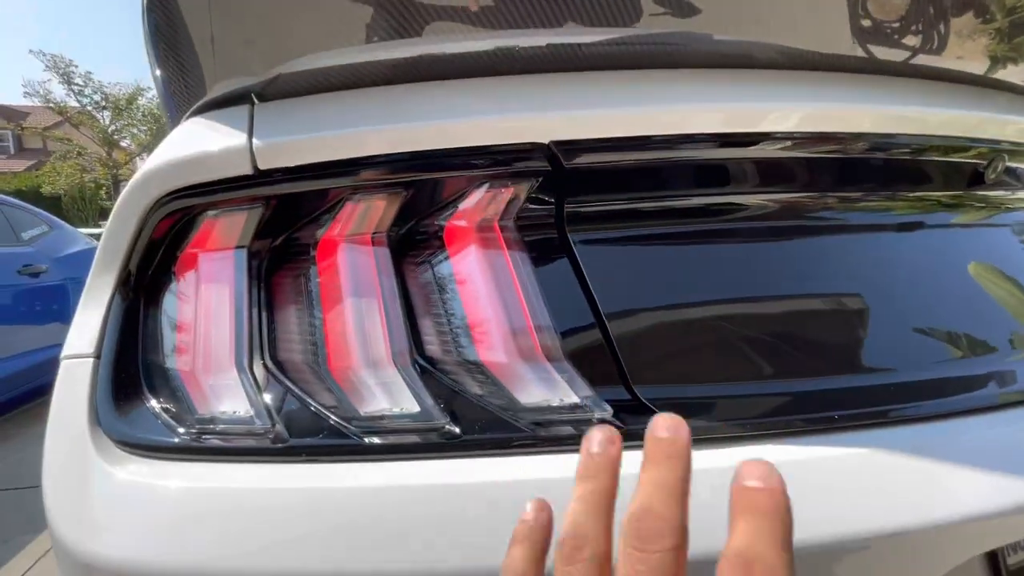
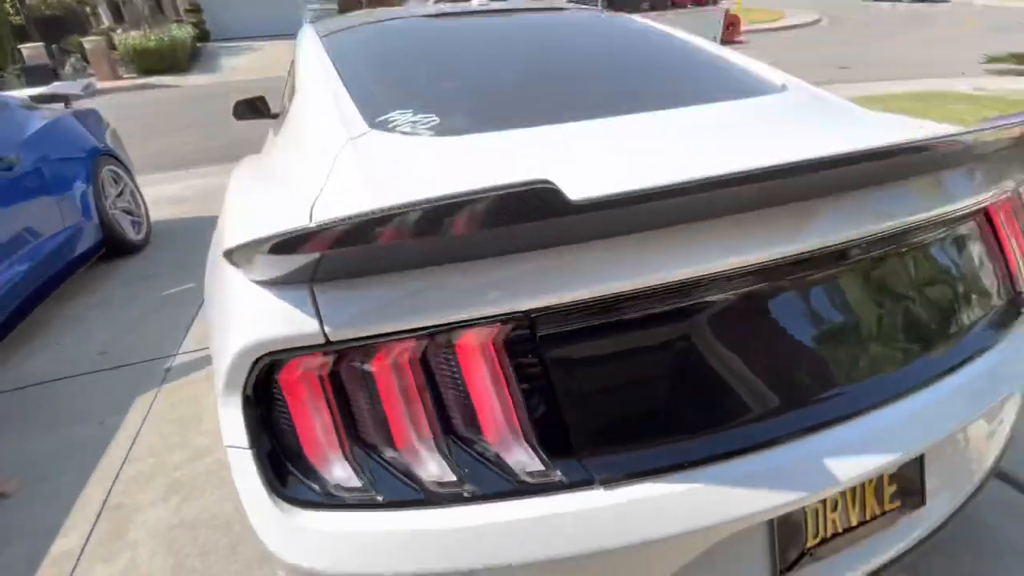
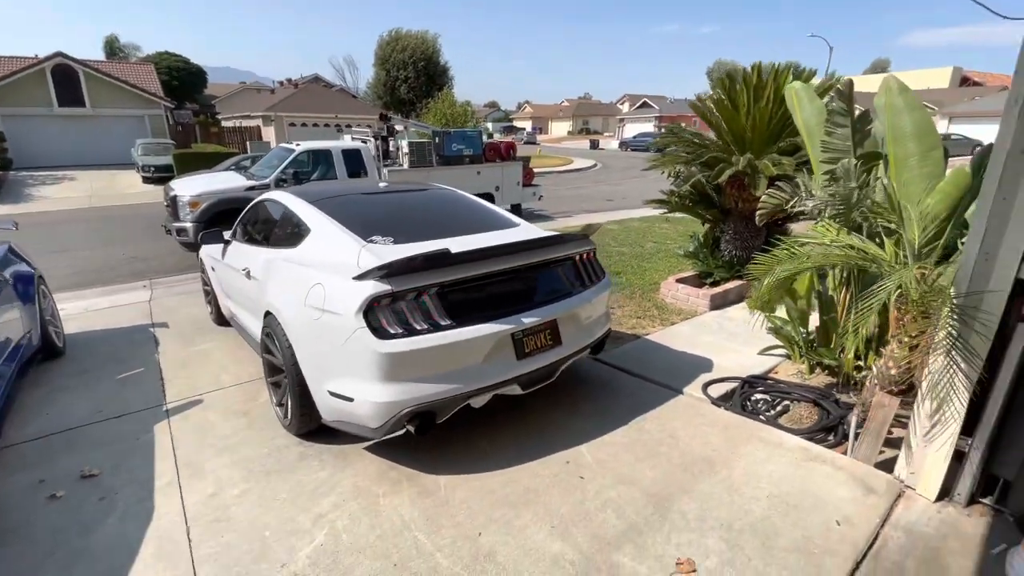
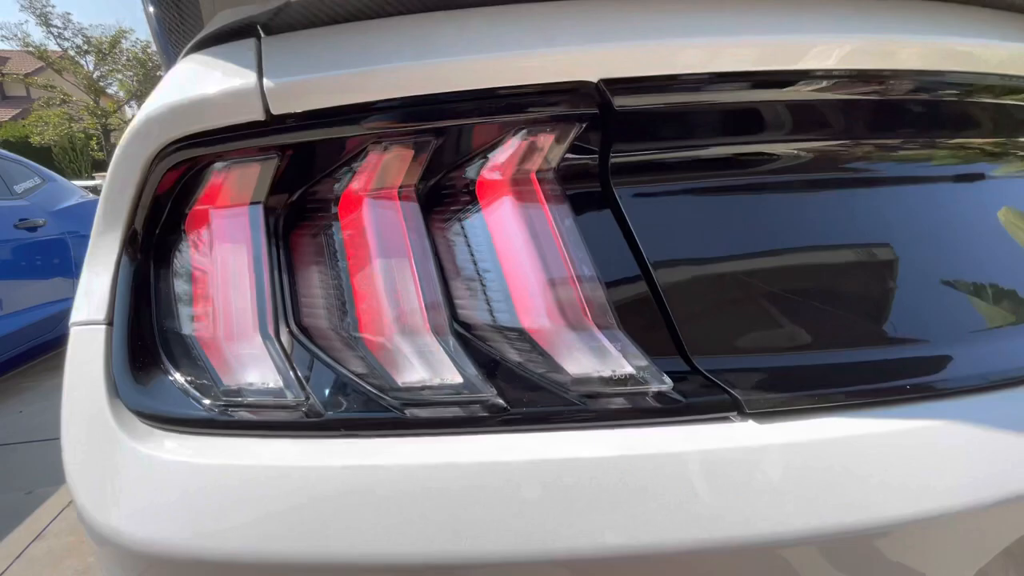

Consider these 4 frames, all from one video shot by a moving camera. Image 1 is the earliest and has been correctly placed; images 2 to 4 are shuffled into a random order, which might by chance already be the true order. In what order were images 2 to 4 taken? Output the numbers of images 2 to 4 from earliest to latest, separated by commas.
4, 2, 3
